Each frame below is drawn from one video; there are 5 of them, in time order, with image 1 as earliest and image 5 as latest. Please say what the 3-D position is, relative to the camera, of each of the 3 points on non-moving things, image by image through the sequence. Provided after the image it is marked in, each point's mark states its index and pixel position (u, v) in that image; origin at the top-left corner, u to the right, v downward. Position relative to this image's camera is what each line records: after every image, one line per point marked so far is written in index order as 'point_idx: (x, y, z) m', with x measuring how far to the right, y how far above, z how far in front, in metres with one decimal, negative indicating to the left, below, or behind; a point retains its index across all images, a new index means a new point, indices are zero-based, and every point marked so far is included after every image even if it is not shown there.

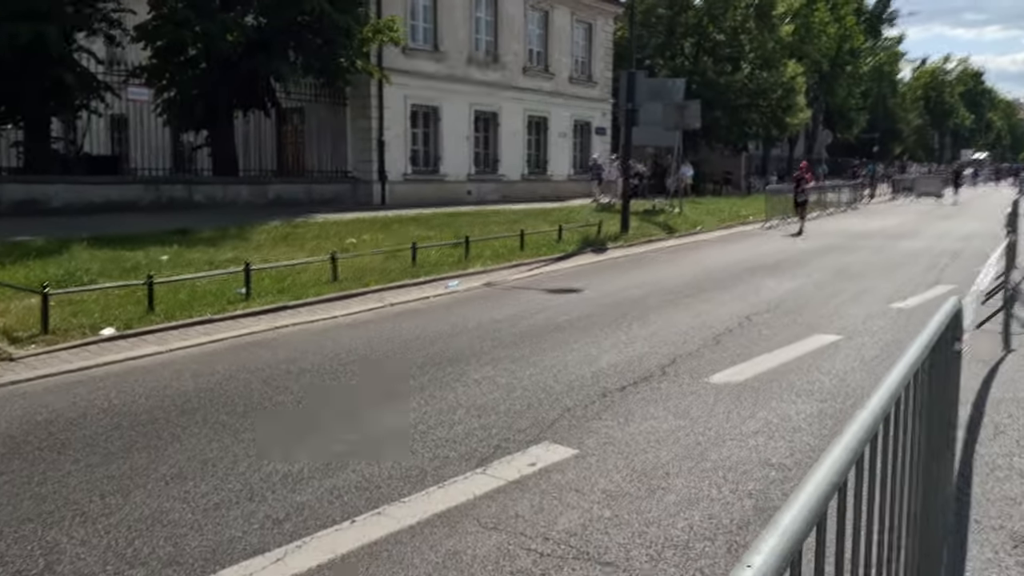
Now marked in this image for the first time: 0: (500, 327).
0: (-0.1, -0.4, +9.0) m
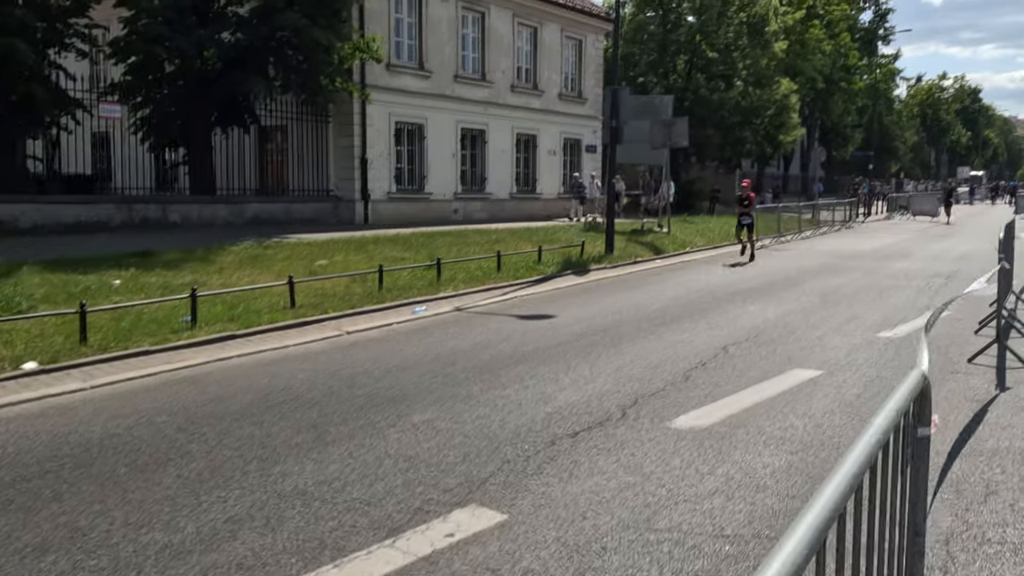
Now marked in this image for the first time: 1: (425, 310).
0: (-0.5, -0.7, +8.4) m
1: (-1.2, -0.3, +11.5) m
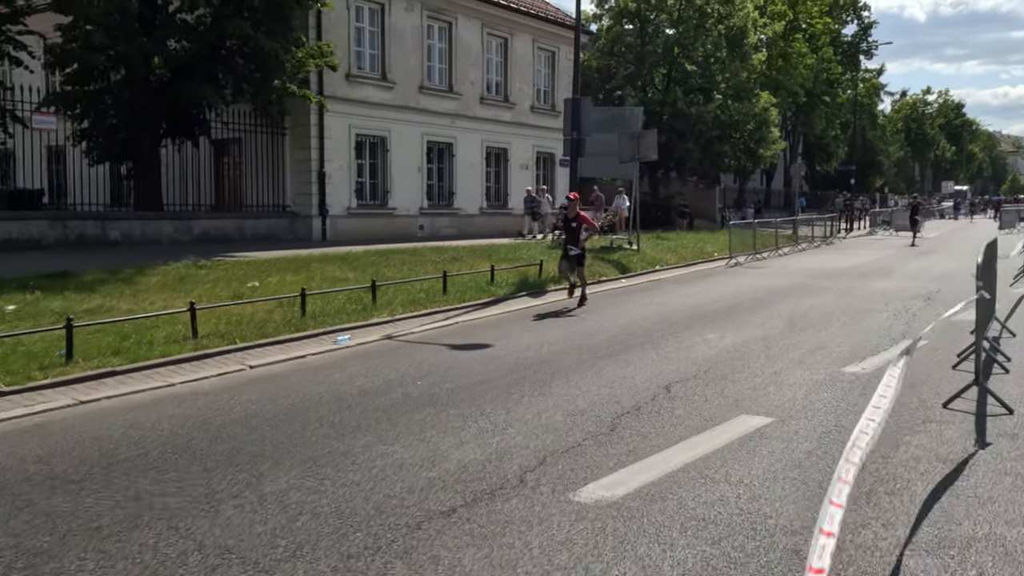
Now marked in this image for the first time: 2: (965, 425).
0: (-1.3, -1.0, +7.3) m
1: (-2.0, -0.6, +10.4) m
2: (+3.1, -1.0, +5.9) m
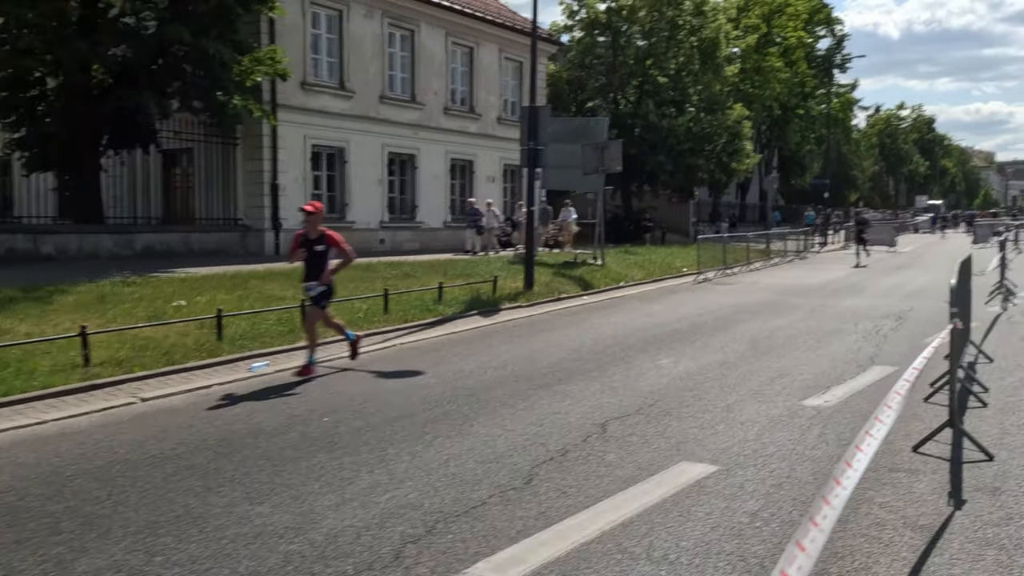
0: (-2.0, -1.1, +6.3) m
1: (-2.7, -0.9, +9.4) m
2: (+2.5, -1.1, +5.0) m
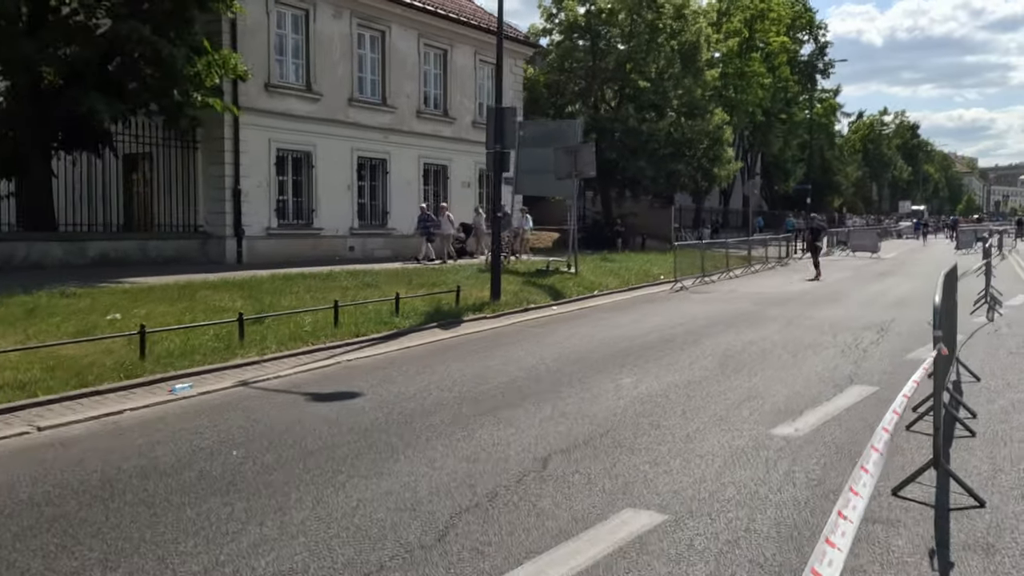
0: (-2.4, -1.3, +5.5) m
1: (-3.2, -1.0, +8.6) m
2: (+2.1, -1.2, +4.3) m
